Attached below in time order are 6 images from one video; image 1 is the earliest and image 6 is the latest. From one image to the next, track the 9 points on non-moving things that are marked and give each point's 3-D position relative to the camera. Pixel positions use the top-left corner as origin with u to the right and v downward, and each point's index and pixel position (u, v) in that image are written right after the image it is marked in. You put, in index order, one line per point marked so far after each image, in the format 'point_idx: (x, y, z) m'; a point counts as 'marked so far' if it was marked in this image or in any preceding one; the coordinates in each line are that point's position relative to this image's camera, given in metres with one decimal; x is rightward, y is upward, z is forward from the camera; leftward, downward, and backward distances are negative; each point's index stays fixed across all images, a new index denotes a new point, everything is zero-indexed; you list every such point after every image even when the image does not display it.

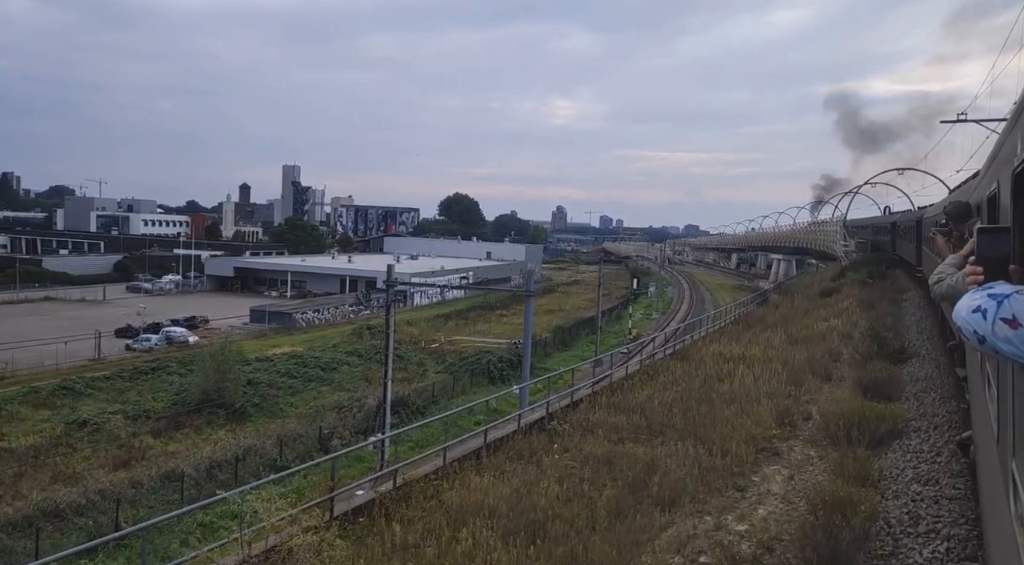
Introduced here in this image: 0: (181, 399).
0: (-6.7, -2.4, +16.4) m
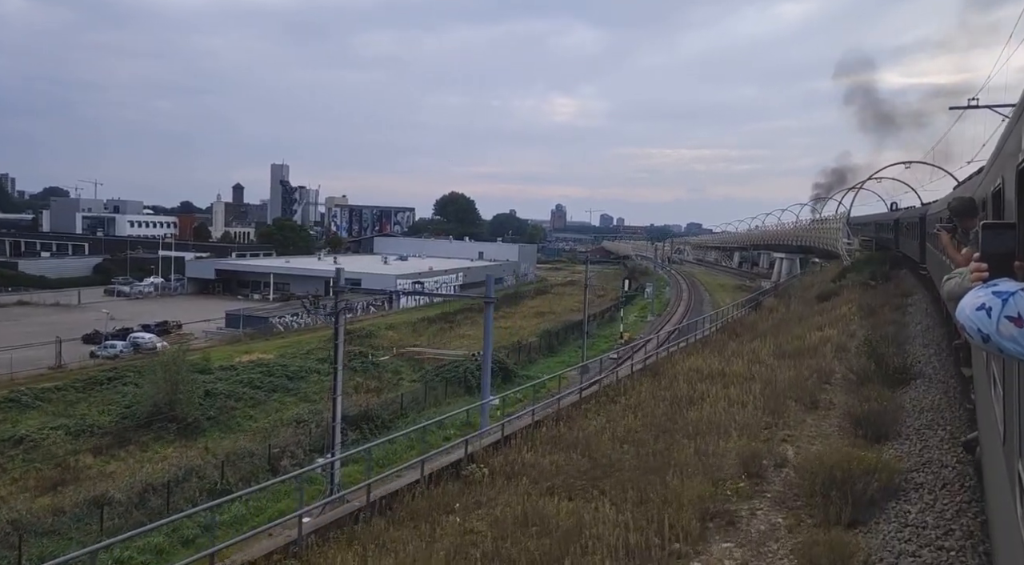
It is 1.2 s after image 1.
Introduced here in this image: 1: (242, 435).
0: (-7.3, -2.5, +15.4) m
1: (-4.8, -2.7, +14.3) m
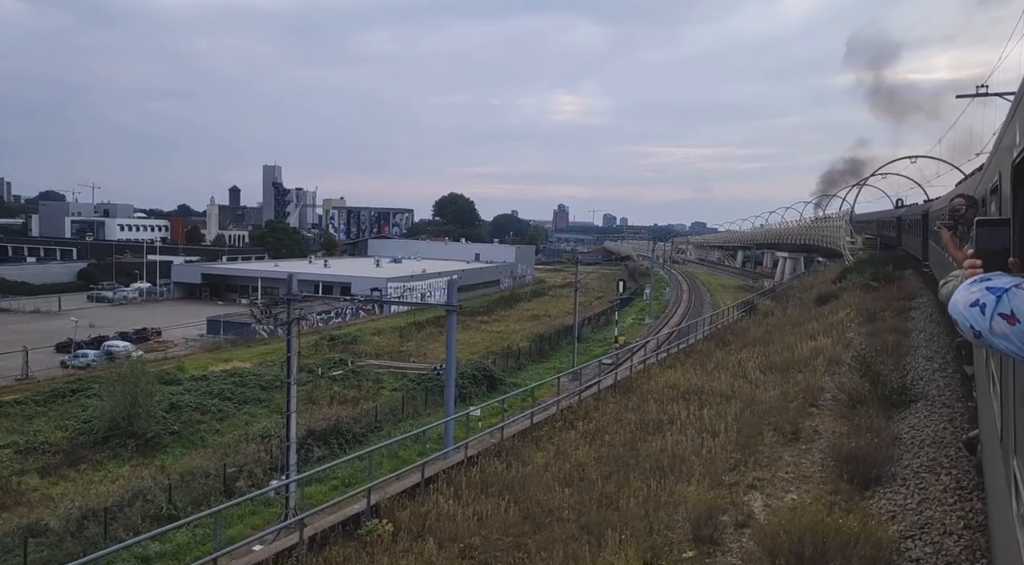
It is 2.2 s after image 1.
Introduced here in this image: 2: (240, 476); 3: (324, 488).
0: (-7.6, -2.6, +14.5) m
1: (-5.2, -2.8, +13.5) m
2: (-3.9, -2.8, +11.5) m
3: (-2.7, -3.0, +11.7) m
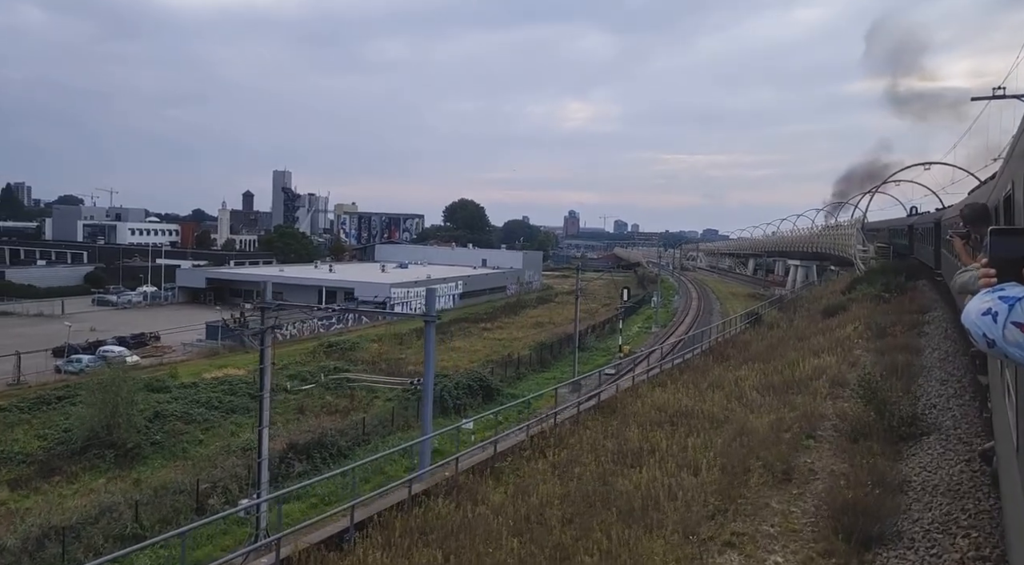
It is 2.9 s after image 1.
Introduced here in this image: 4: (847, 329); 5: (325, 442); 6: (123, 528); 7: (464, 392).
0: (-7.7, -2.7, +14.0) m
1: (-5.3, -2.9, +12.9) m
2: (-4.0, -2.8, +11.0) m
3: (-2.9, -3.1, +11.1) m
4: (+6.7, -0.9, +16.0) m
5: (-3.1, -2.6, +13.3) m
6: (-4.7, -2.9, +9.8) m
7: (-1.1, -2.4, +17.7) m
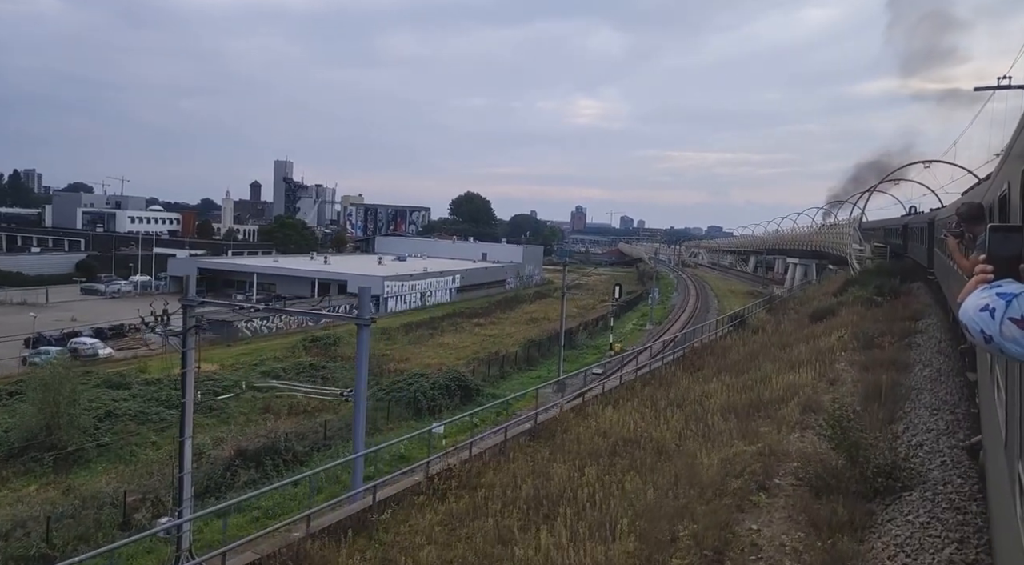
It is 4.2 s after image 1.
0: (-8.2, -2.5, +13.1) m
1: (-5.8, -2.8, +12.0) m
2: (-4.5, -2.7, +10.0) m
3: (-3.4, -3.0, +10.1) m
4: (+6.3, -0.9, +14.9) m
5: (-3.5, -2.5, +12.3) m
6: (-5.2, -2.8, +8.8) m
7: (-1.5, -2.3, +16.7) m
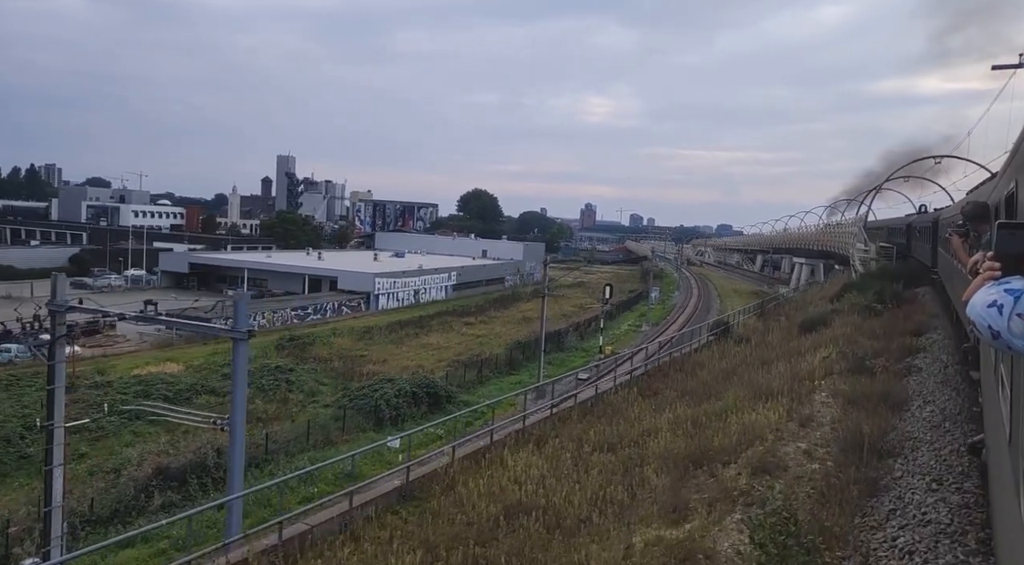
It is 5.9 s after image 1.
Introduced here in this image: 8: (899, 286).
0: (-8.8, -2.4, +12.0) m
1: (-6.4, -2.8, +10.8) m
2: (-5.2, -2.7, +8.8) m
3: (-4.0, -3.0, +8.9) m
4: (+5.7, -1.0, +13.5) m
5: (-4.2, -2.5, +11.1) m
6: (-5.9, -2.8, +7.6) m
7: (-2.1, -2.3, +15.5) m
8: (+10.1, 0.0, +19.8) m
